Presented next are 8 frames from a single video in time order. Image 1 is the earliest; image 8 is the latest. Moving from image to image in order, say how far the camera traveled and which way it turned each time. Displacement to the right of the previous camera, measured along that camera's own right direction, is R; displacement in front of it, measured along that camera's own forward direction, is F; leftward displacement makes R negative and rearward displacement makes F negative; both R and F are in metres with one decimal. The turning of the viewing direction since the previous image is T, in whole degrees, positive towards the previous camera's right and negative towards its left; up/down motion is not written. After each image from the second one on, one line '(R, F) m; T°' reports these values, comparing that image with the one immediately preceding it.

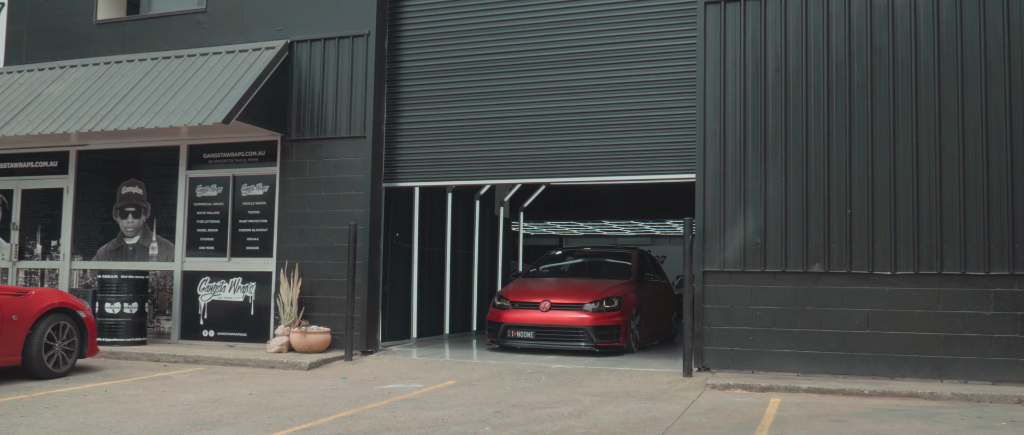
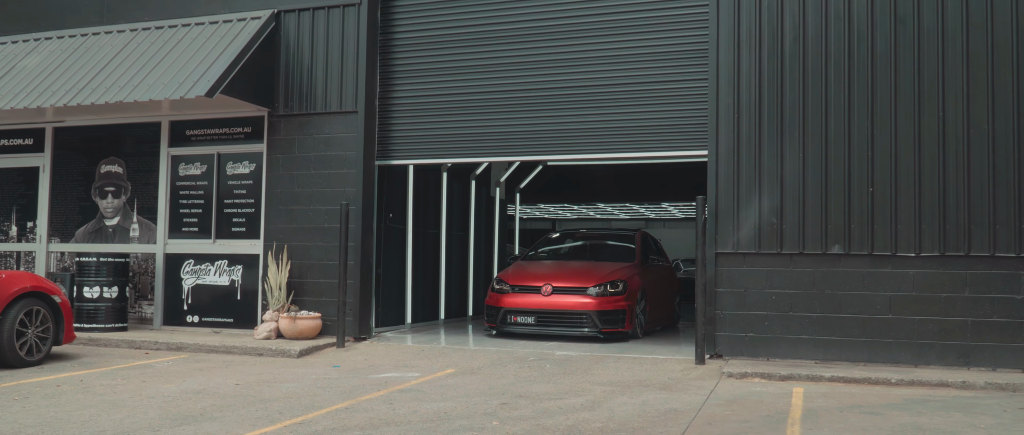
(-0.1, +0.5) m; +1°
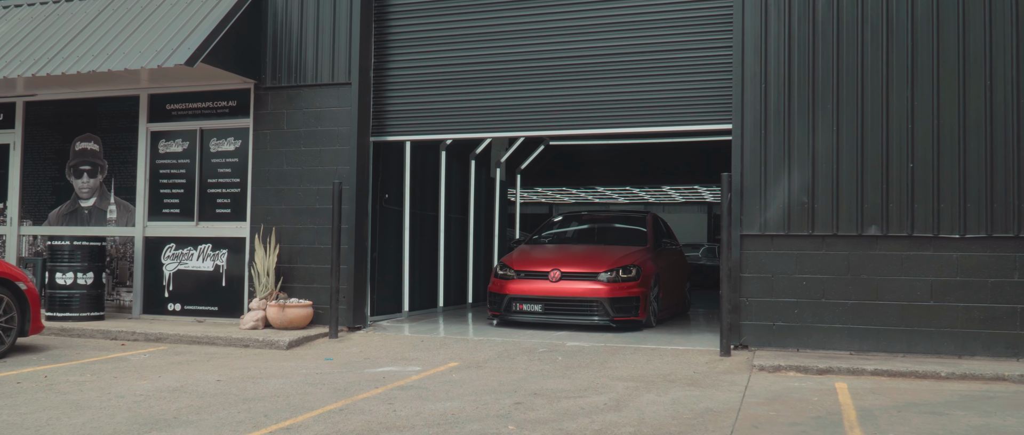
(-0.1, +0.7) m; 0°
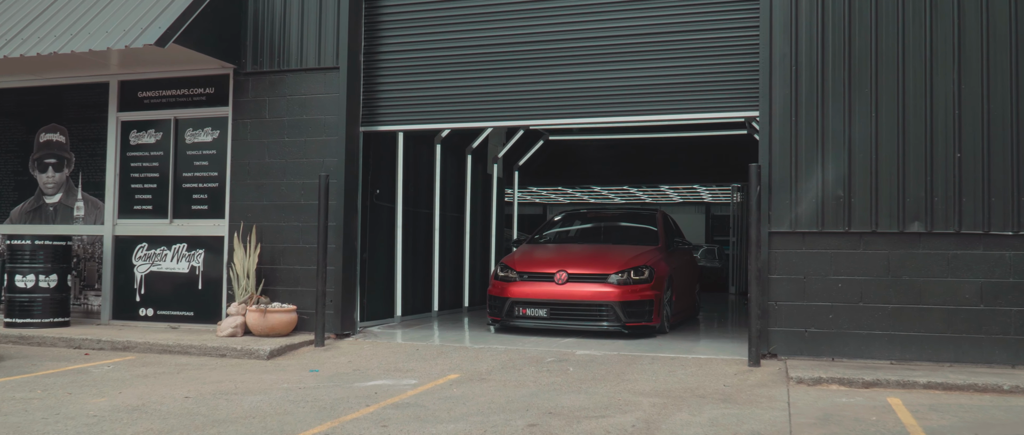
(-0.1, +0.7) m; +1°
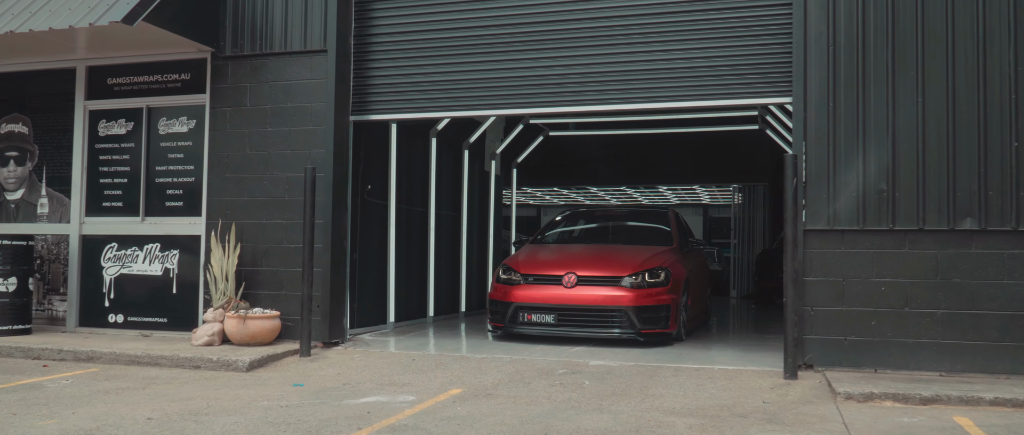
(-0.1, +0.7) m; +1°
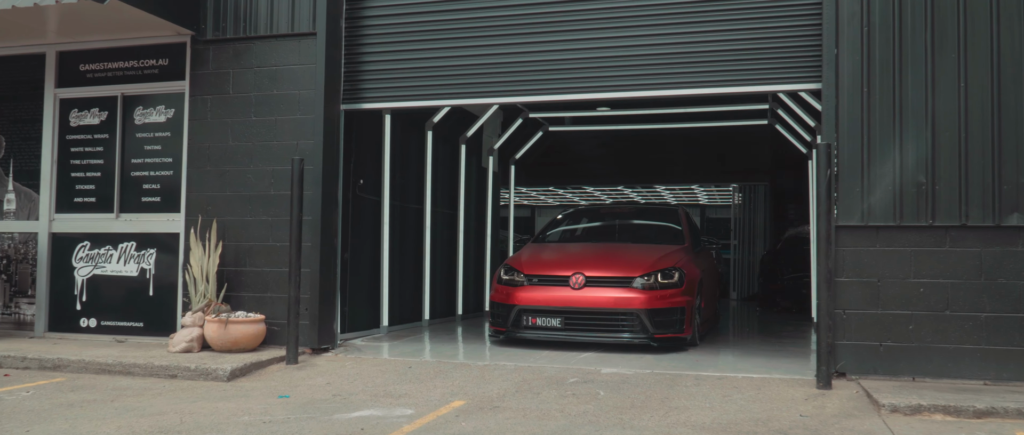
(-0.1, +0.5) m; +1°
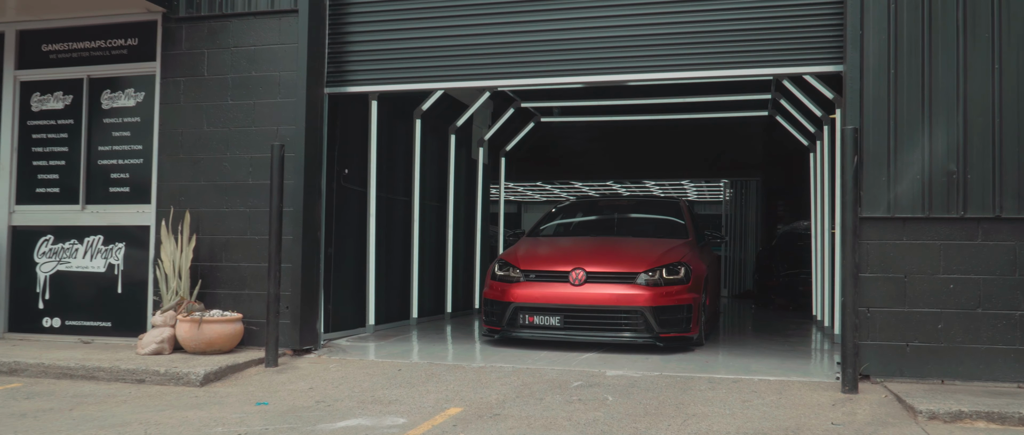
(-0.1, +0.5) m; +1°
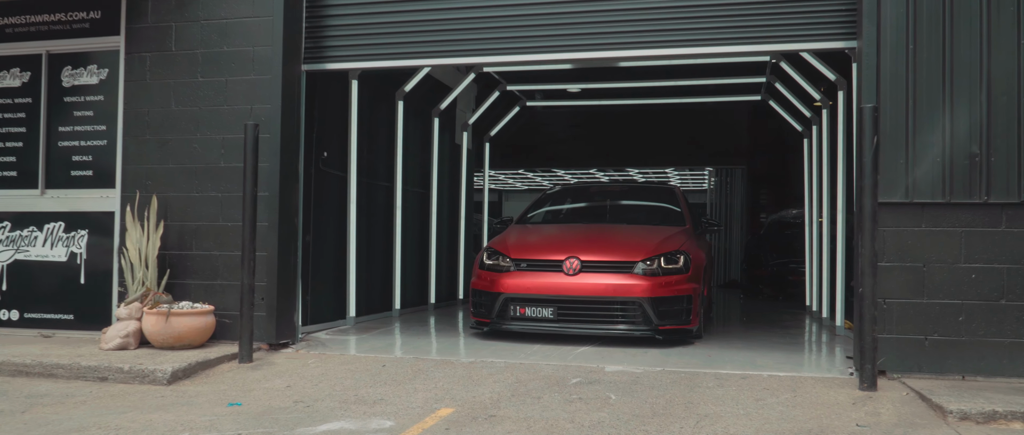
(-0.1, +0.4) m; +1°
